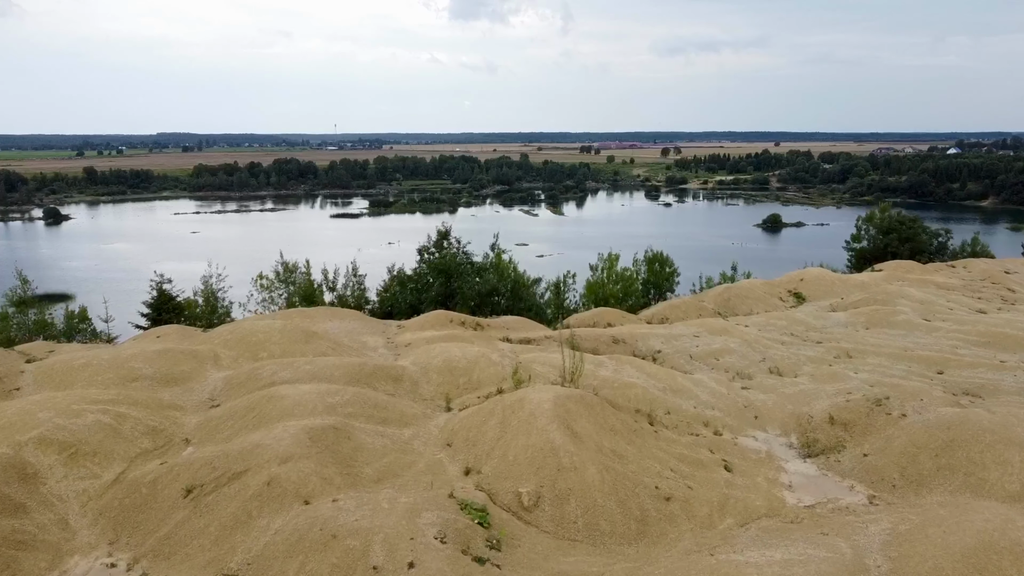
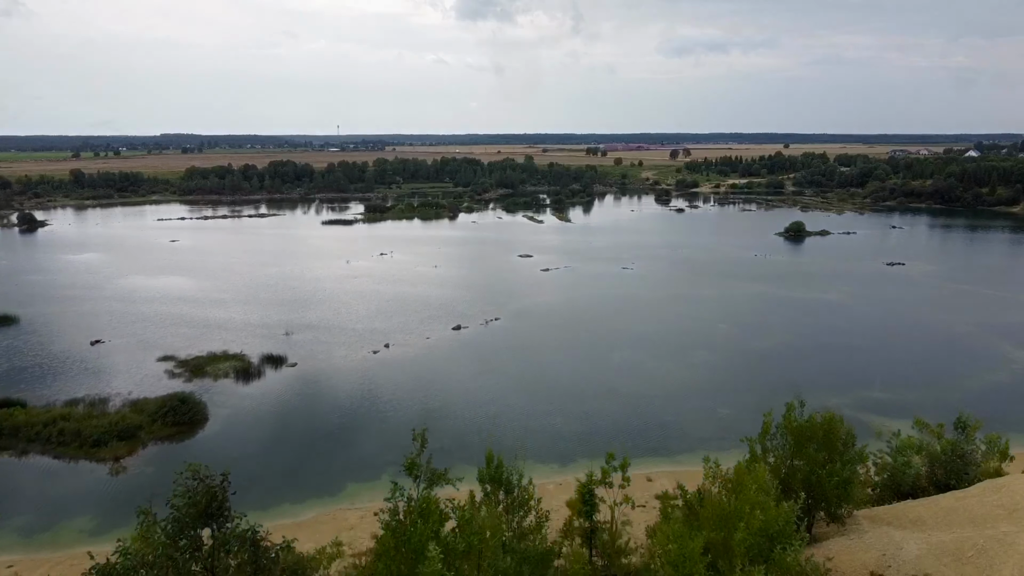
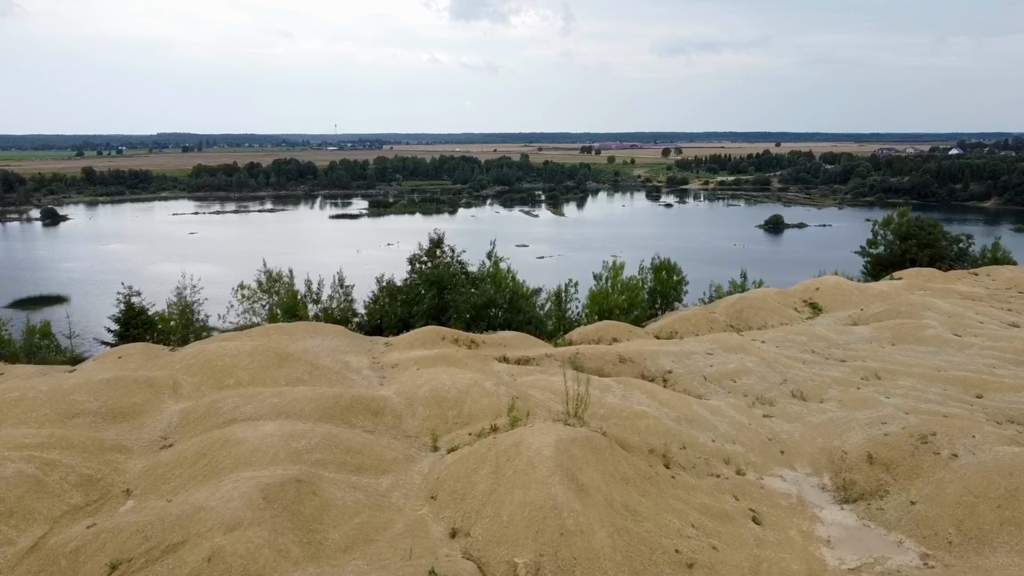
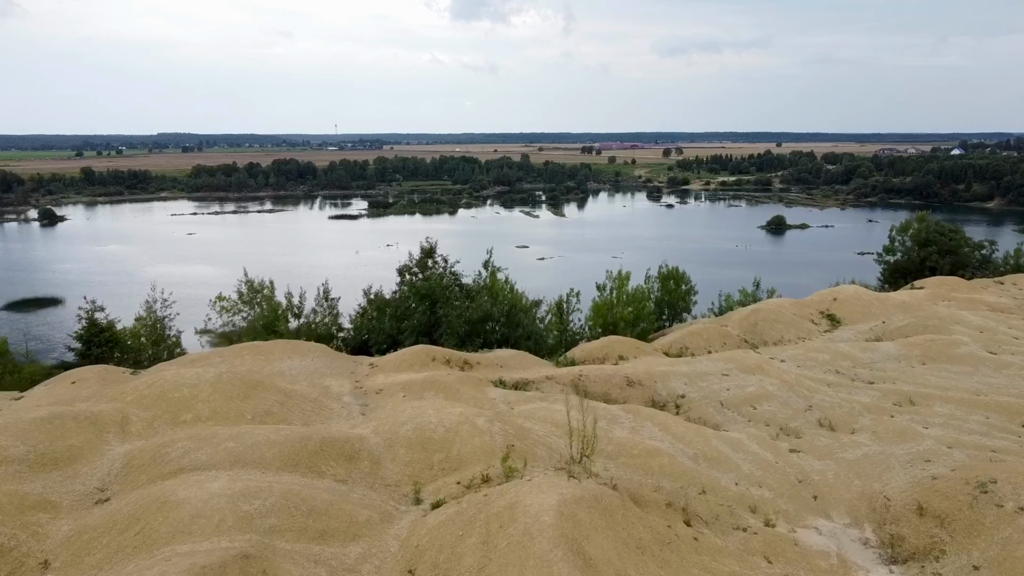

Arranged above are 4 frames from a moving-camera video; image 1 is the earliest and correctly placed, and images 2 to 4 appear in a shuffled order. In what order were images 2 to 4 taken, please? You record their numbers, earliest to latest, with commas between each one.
3, 4, 2
